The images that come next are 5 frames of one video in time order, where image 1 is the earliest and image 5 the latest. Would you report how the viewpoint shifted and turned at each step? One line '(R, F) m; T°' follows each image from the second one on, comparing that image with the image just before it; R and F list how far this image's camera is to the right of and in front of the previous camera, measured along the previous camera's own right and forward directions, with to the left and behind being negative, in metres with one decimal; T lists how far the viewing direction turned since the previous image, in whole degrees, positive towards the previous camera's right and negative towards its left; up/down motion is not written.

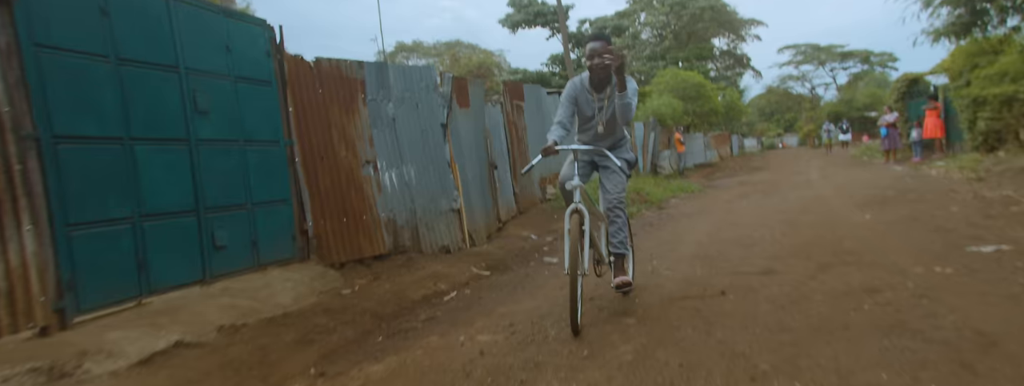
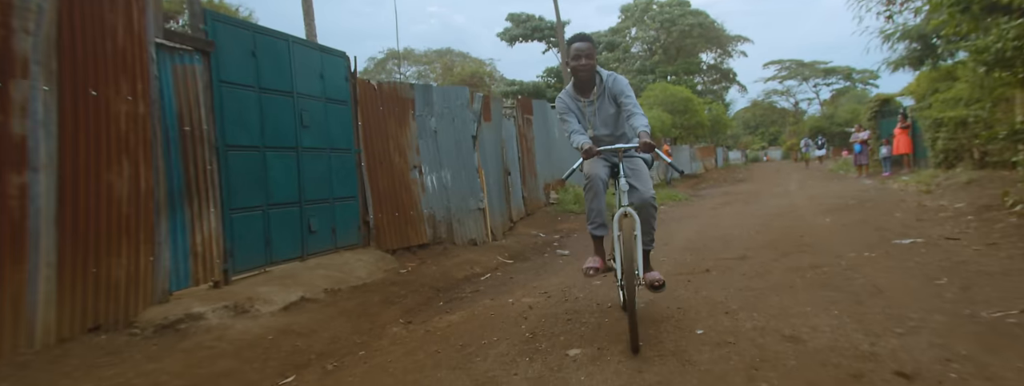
(-0.5, -1.2) m; +1°
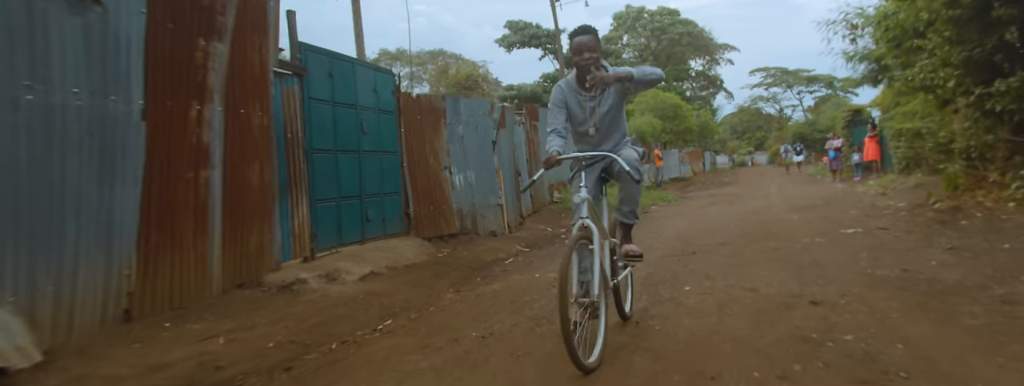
(-0.4, -1.2) m; +1°
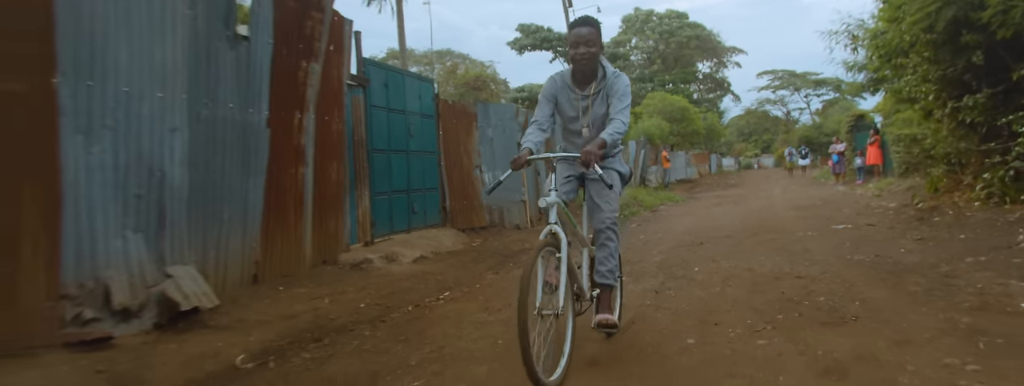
(-0.3, -0.9) m; -1°
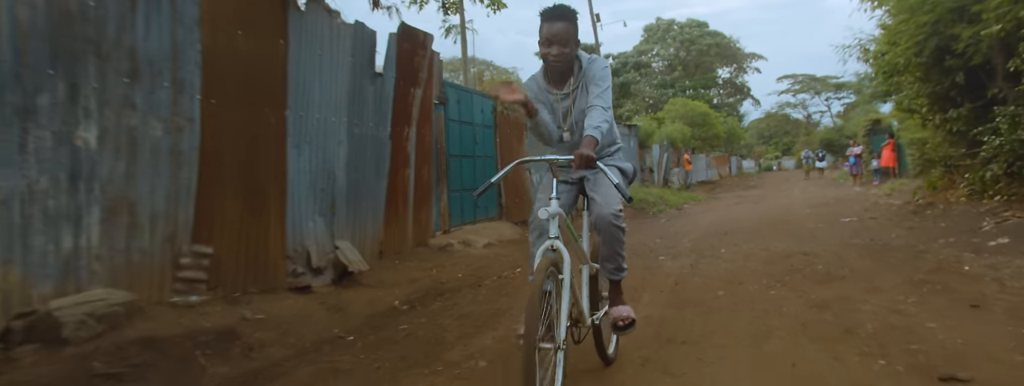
(-0.5, -1.3) m; -2°
